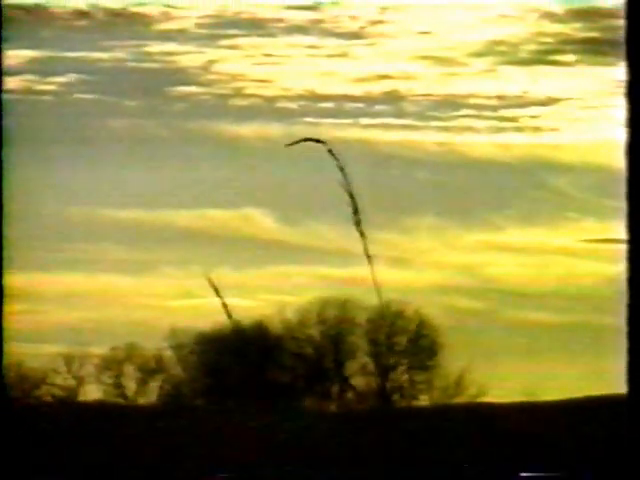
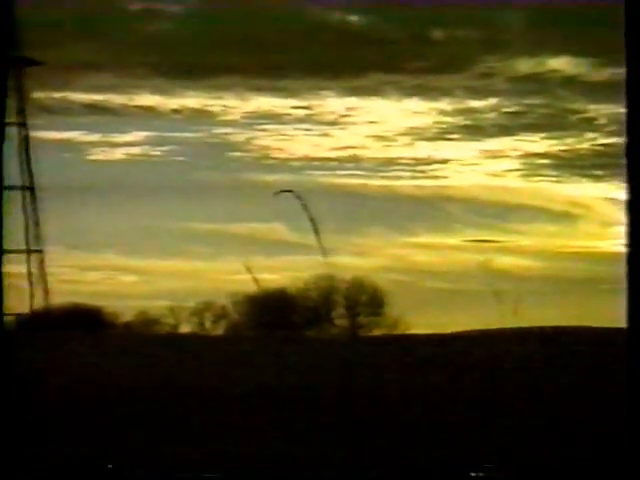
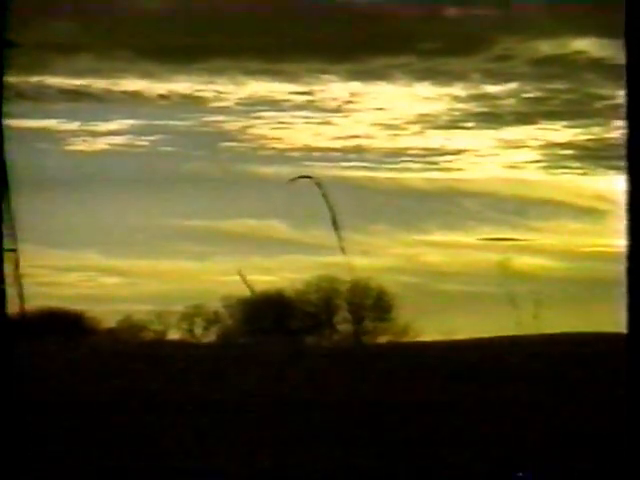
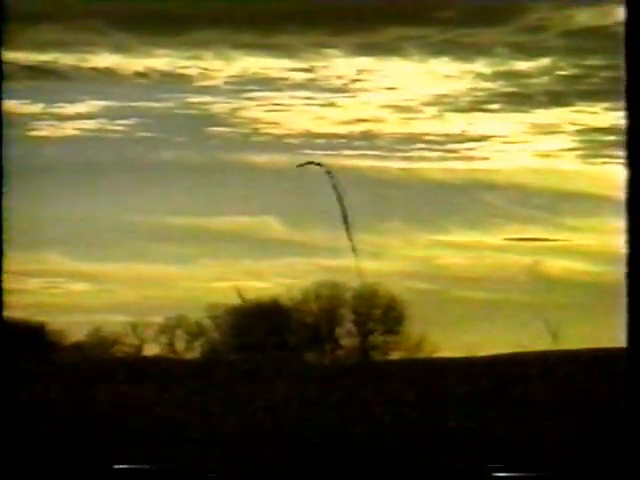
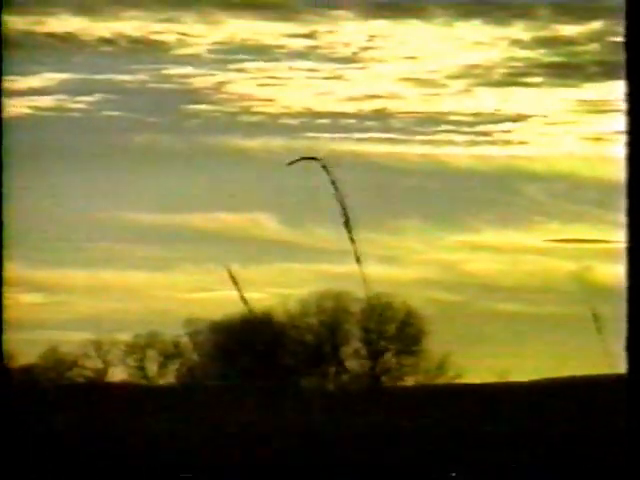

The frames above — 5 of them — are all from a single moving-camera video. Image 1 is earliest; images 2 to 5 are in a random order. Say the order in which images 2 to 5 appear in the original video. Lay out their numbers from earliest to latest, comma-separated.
5, 4, 3, 2
